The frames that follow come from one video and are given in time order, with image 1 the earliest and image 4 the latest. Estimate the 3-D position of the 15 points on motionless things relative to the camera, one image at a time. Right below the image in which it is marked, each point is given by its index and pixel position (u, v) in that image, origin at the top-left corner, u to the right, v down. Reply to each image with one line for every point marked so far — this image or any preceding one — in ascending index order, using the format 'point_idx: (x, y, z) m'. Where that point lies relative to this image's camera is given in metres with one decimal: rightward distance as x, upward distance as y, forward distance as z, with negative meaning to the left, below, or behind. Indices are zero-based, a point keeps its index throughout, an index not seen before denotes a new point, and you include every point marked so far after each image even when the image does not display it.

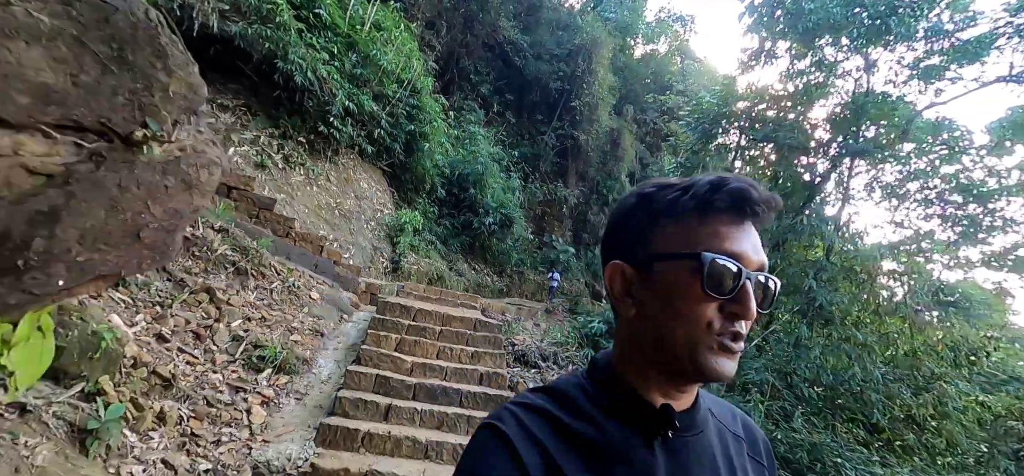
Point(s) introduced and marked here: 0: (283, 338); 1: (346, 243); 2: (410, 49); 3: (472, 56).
0: (-1.4, -0.5, +2.8) m
1: (-2.2, -0.1, +5.9) m
2: (-2.1, +3.6, +9.2) m
3: (-1.1, +5.6, +14.3) m
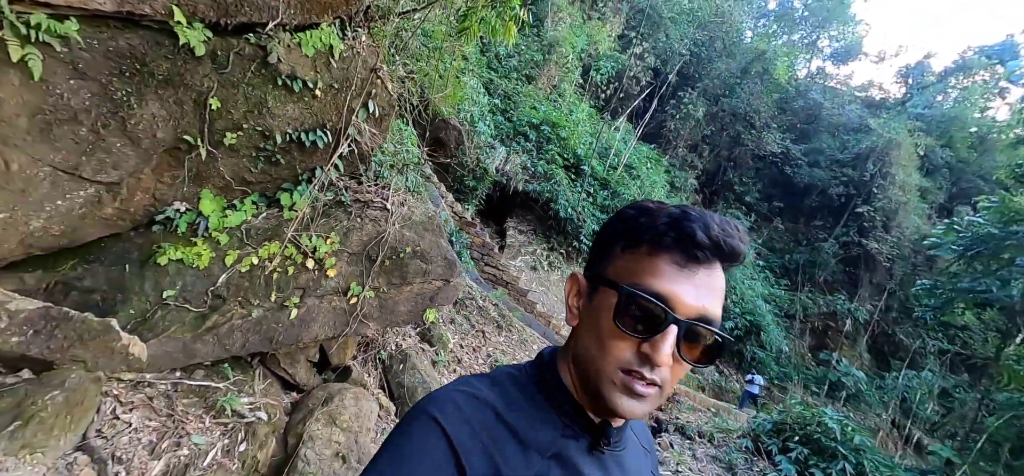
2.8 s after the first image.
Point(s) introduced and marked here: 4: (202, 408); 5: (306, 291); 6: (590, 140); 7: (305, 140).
0: (0.0, -1.4, +5.4) m
1: (+1.1, -1.5, +8.5) m
2: (+3.5, +1.4, +11.6) m
3: (+7.4, +2.3, +15.5) m
4: (-1.6, -0.9, +2.4) m
5: (-1.2, -0.3, +2.7) m
6: (+1.7, +2.2, +10.6) m
7: (-1.2, +0.6, +2.8) m
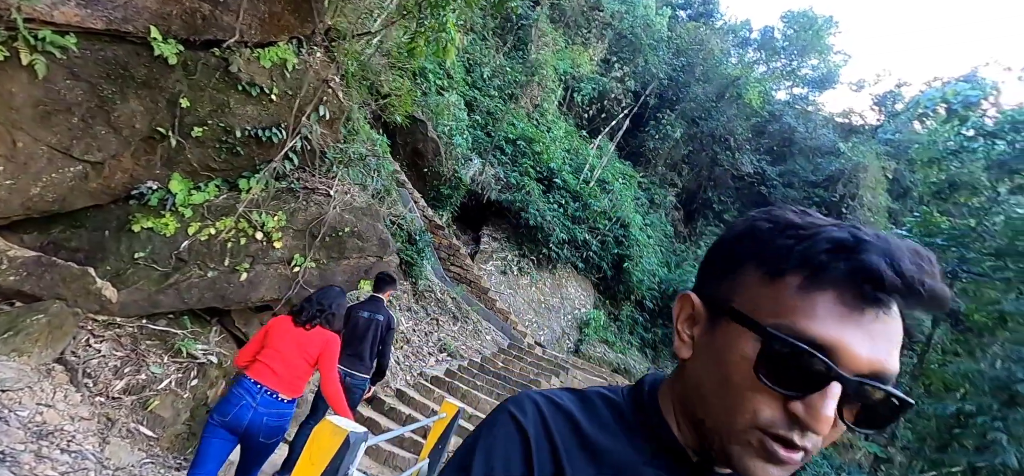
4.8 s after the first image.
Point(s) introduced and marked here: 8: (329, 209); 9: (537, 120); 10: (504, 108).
0: (-0.6, -1.3, +5.9) m
1: (+0.6, -1.7, +9.0) m
2: (+3.0, +1.1, +12.2) m
3: (+7.0, +1.7, +16.1) m
4: (-2.2, -0.7, +3.0) m
5: (-1.8, -0.1, +3.3) m
6: (+1.3, +1.9, +11.2) m
7: (-1.8, +0.7, +3.3) m
8: (-1.4, +0.2, +3.6) m
9: (+0.6, +2.9, +11.6) m
10: (-0.2, +2.9, +10.7) m
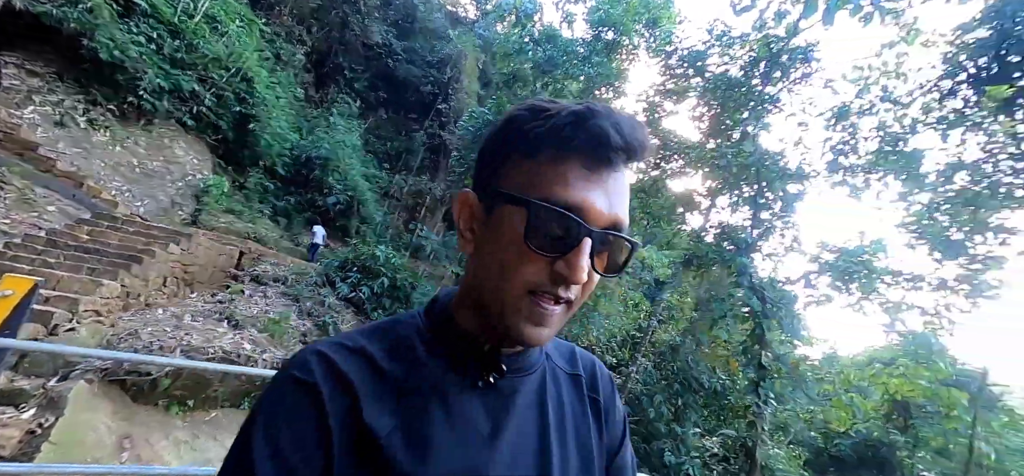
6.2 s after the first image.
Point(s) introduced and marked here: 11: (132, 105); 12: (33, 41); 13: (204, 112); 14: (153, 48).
0: (-4.5, +0.1, +4.3) m
1: (-5.7, +0.6, +7.3) m
2: (-5.8, +4.3, +10.6) m
3: (-5.4, +6.2, +15.8) m
4: (-3.6, -0.1, +1.0) m
5: (-3.5, +0.6, +1.3) m
6: (-6.3, +4.7, +8.5) m
7: (-3.5, +1.4, +1.2) m
8: (-3.4, +1.0, +1.8) m
9: (-7.1, +5.7, +8.1) m
10: (-7.1, +5.4, +6.9) m
11: (-6.1, +2.1, +7.8) m
12: (-6.8, +2.8, +6.7) m
13: (-5.7, +2.3, +9.0) m
14: (-6.0, +3.2, +8.0) m
